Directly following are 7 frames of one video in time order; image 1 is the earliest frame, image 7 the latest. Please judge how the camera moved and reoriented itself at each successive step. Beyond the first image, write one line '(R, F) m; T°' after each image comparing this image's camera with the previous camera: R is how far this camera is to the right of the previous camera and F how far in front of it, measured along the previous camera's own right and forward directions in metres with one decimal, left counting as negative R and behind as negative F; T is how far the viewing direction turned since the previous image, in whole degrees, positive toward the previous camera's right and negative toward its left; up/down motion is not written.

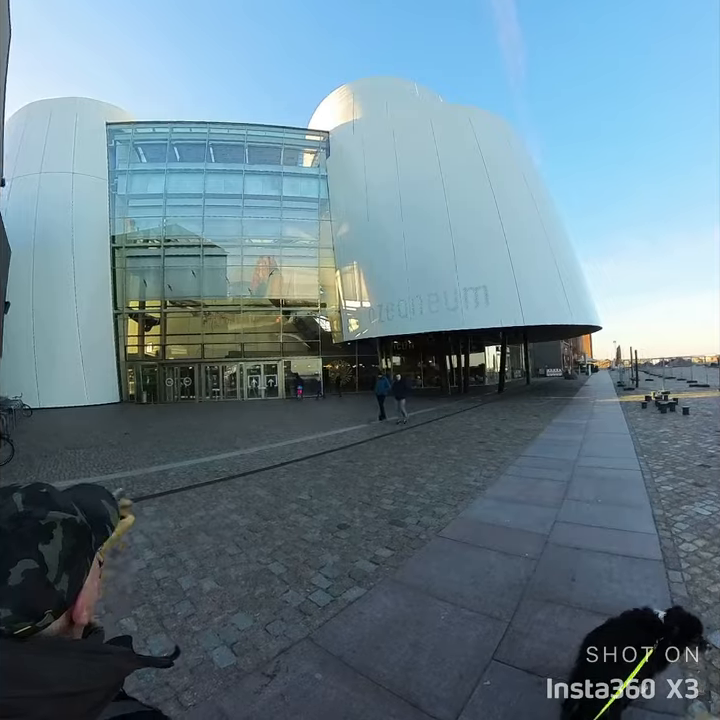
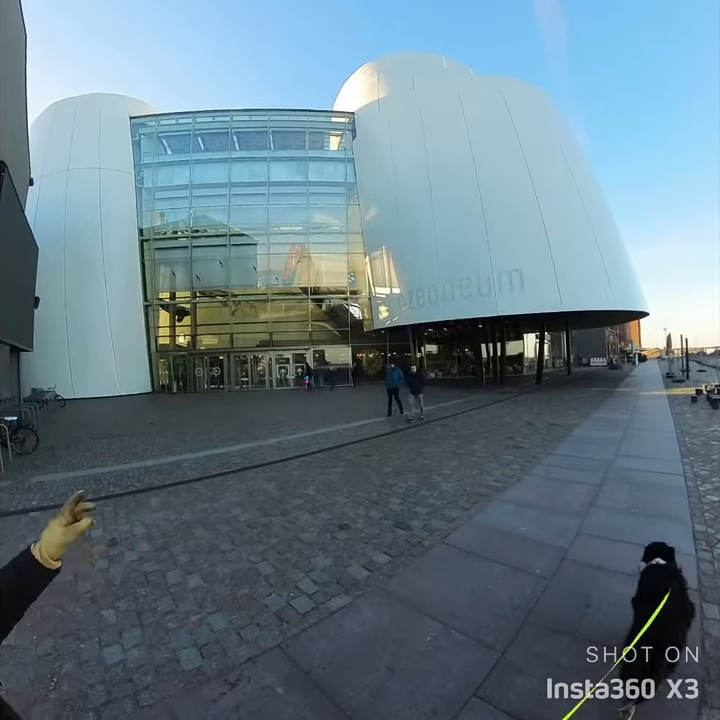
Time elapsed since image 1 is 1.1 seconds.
(+0.5, +0.4) m; -5°
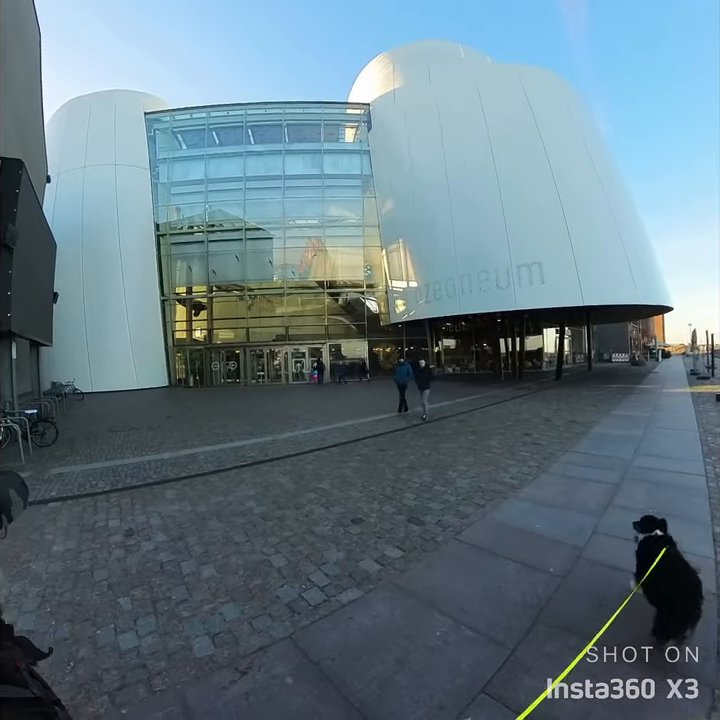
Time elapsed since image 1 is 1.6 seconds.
(0.0, 0.0) m; -2°
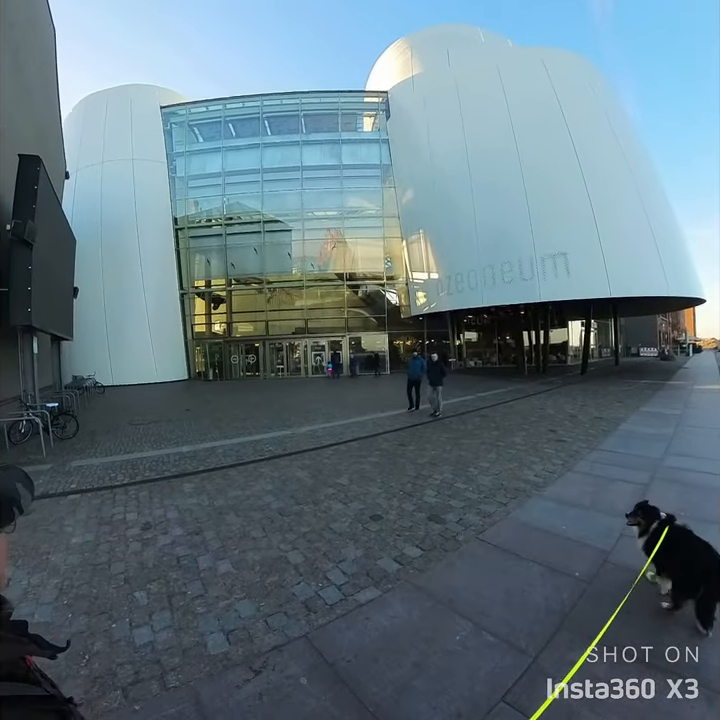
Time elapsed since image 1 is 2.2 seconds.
(-0.1, +0.3) m; -2°
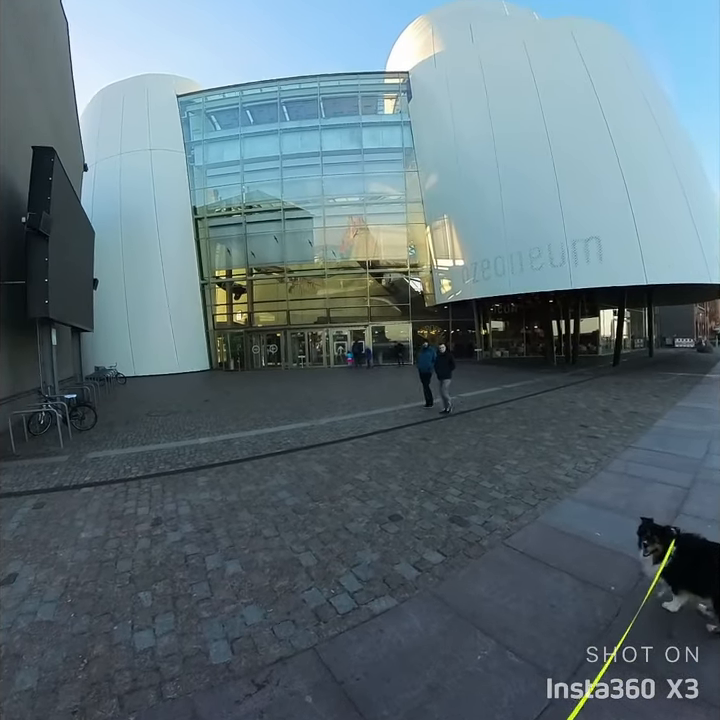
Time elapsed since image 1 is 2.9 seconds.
(+0.1, +0.4) m; -3°
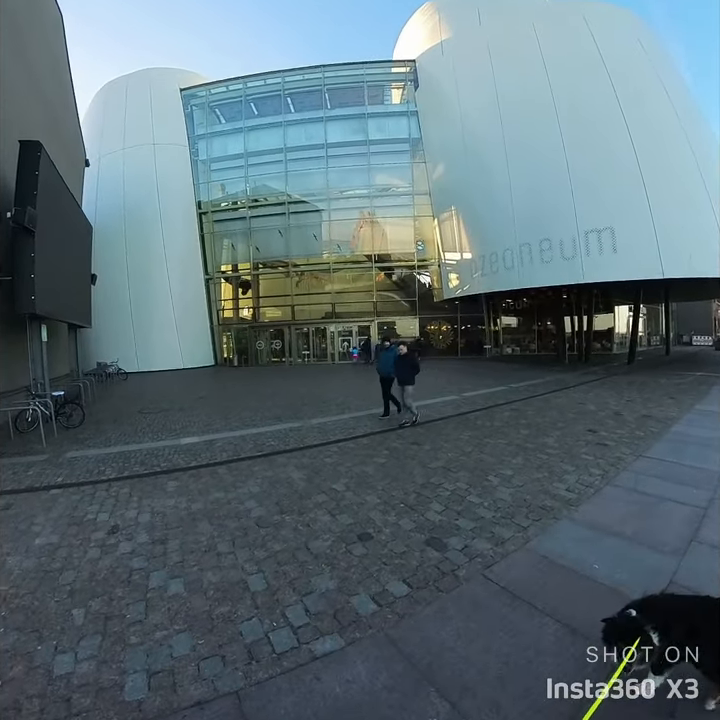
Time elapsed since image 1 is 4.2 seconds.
(+0.6, +0.4) m; -3°
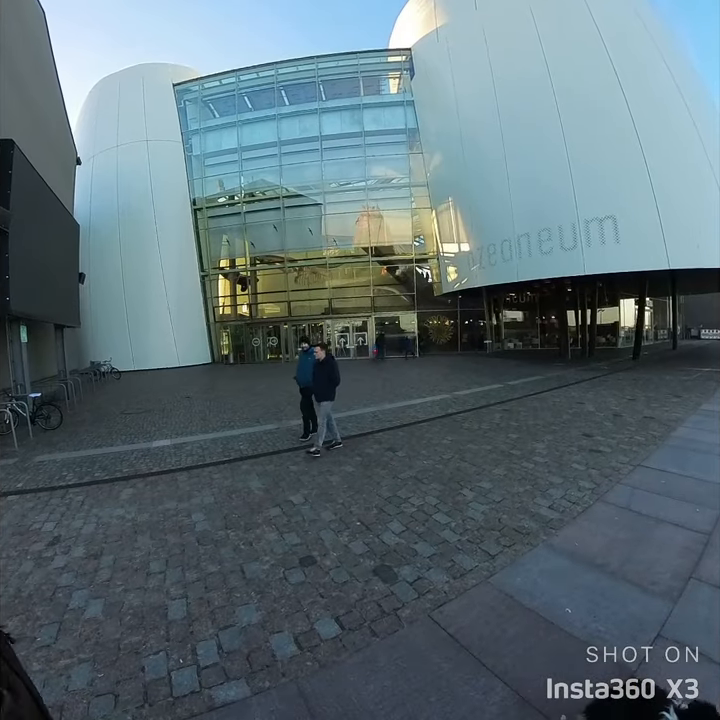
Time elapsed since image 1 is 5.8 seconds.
(+0.8, +0.3) m; -3°
